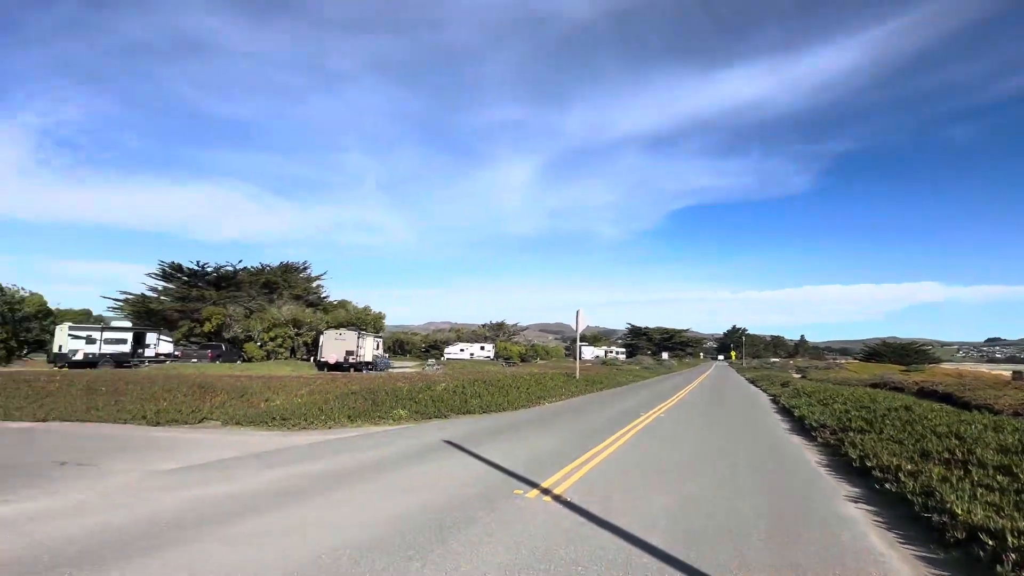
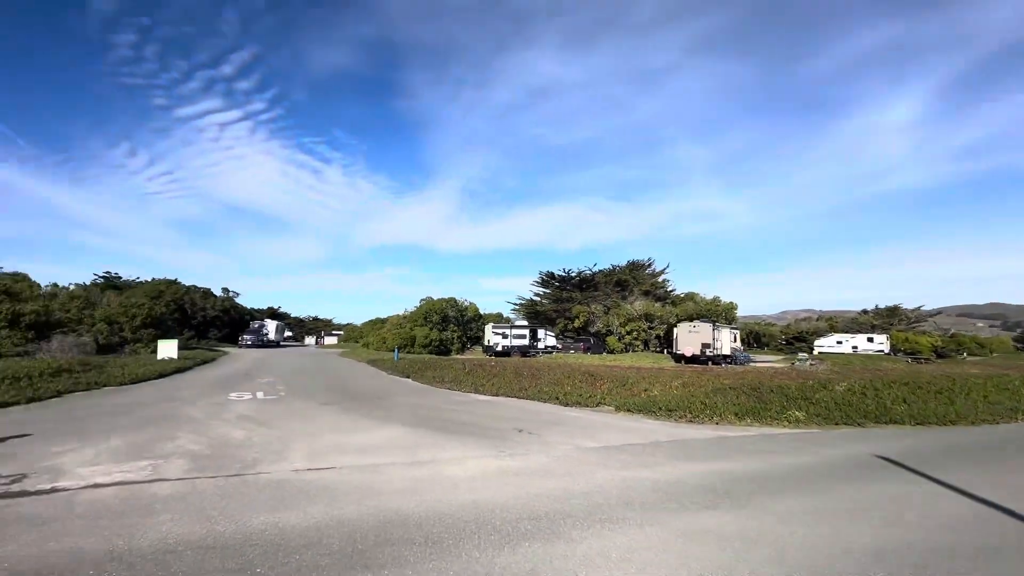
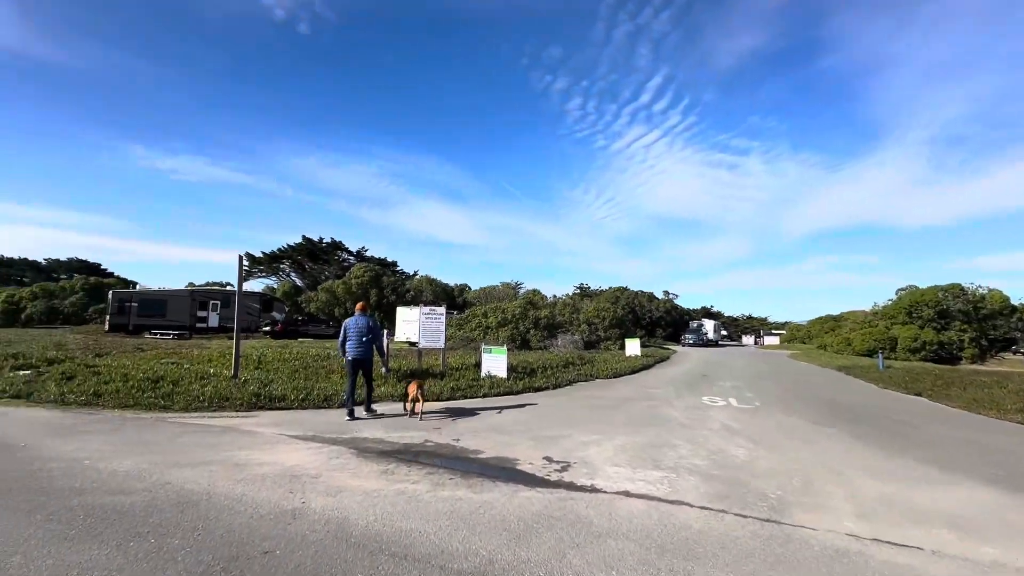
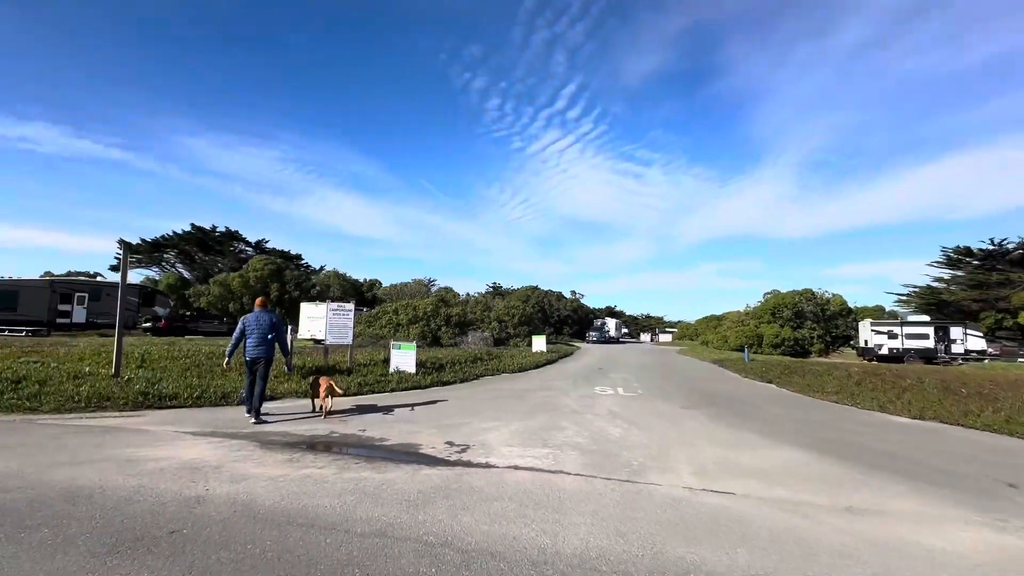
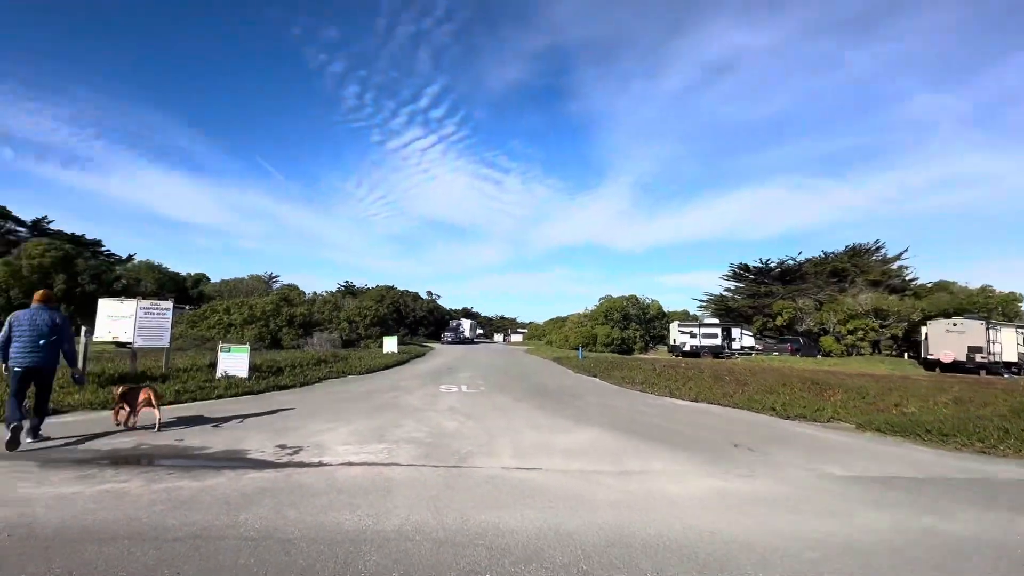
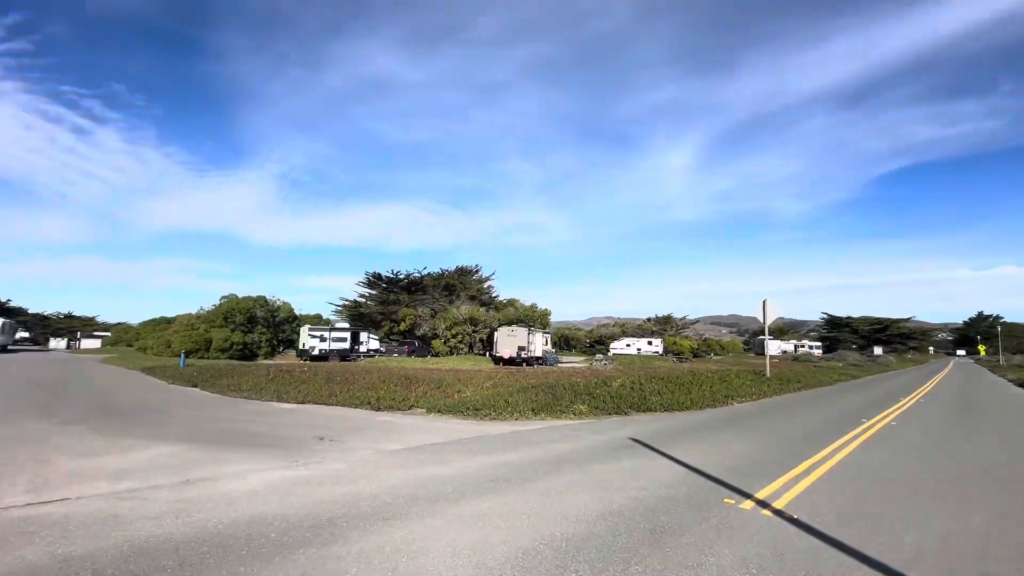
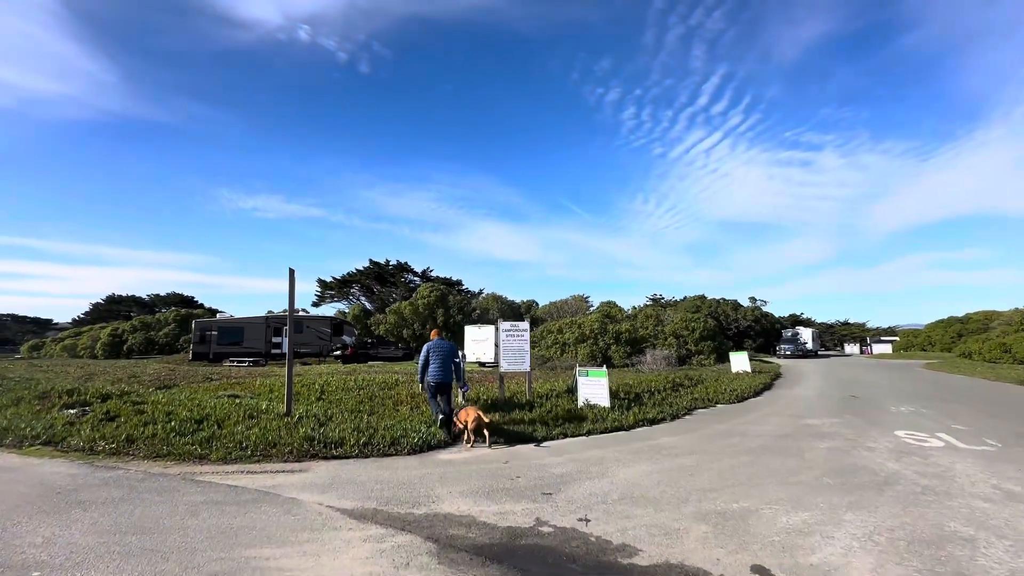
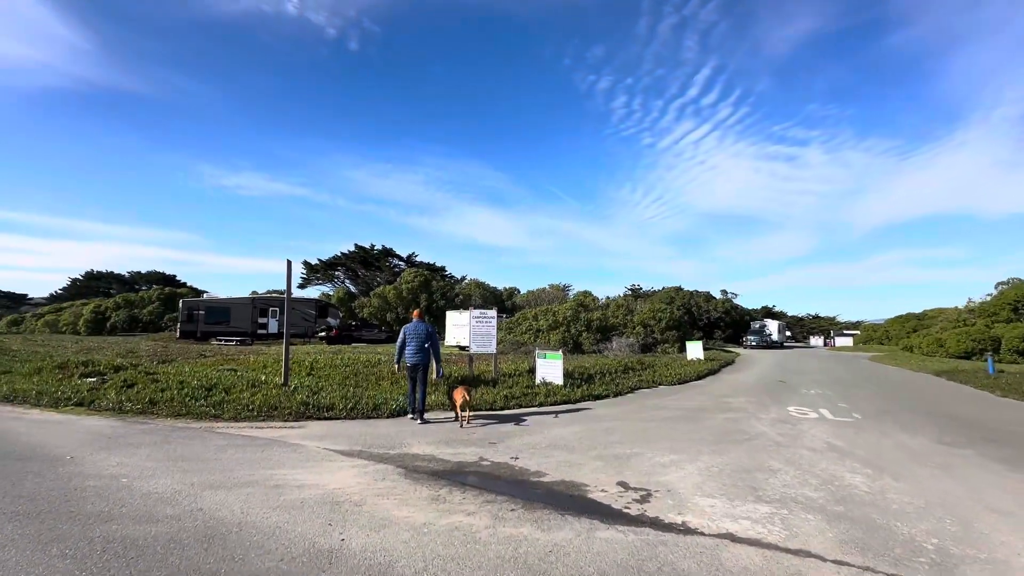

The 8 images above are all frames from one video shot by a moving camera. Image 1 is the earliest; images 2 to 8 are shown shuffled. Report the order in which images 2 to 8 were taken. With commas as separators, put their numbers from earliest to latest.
6, 2, 5, 4, 3, 8, 7
